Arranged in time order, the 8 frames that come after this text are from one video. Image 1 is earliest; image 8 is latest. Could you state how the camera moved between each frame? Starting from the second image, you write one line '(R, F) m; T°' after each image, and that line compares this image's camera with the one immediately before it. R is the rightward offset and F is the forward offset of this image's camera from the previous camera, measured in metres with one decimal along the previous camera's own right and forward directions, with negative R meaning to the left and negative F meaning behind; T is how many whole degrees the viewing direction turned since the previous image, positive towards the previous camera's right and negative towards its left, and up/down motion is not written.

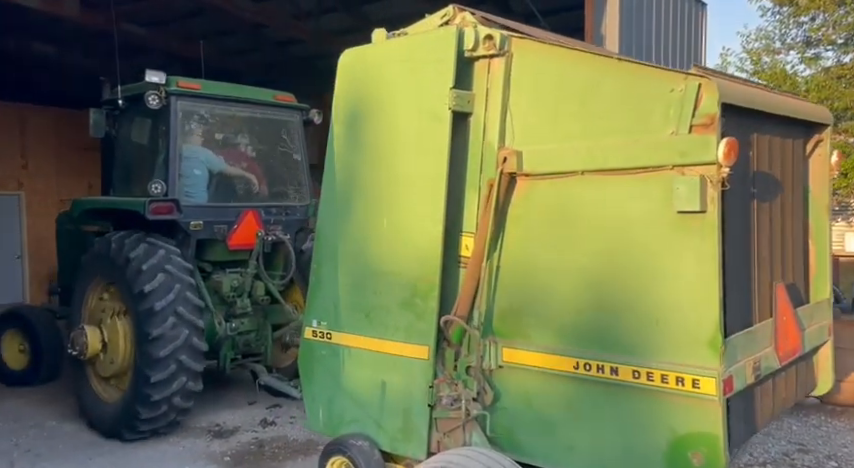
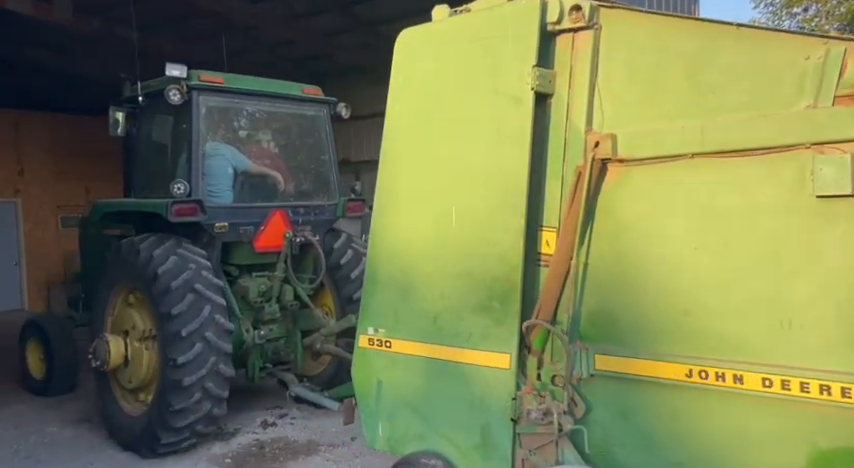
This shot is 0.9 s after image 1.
(-0.3, +0.3) m; 0°
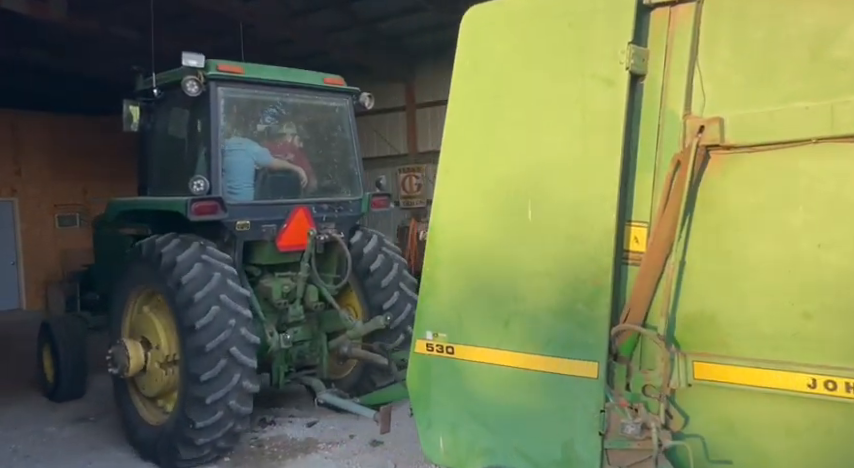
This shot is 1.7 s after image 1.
(-0.2, +0.2) m; 0°
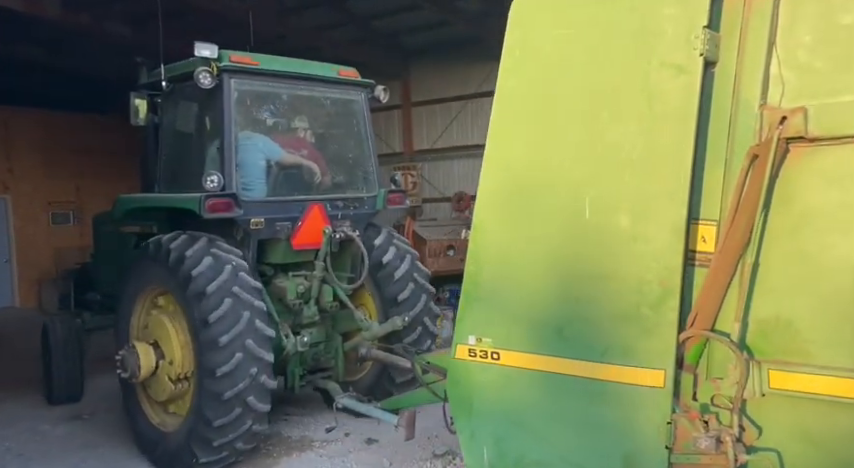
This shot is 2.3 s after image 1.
(-0.2, +0.2) m; +1°
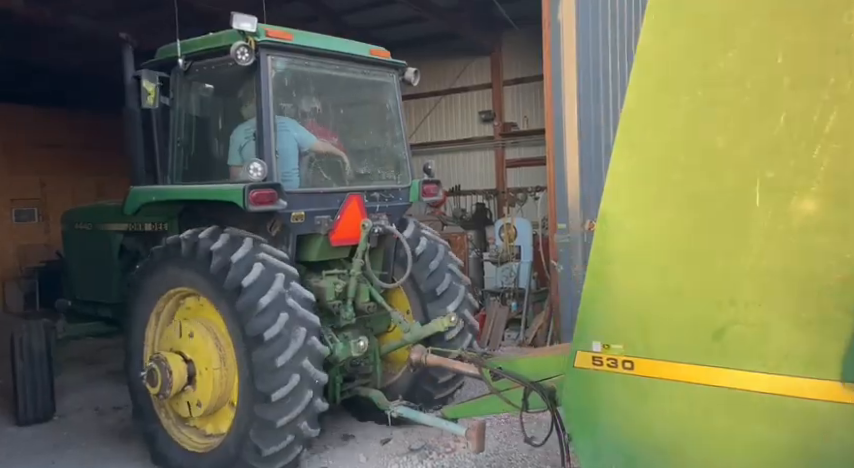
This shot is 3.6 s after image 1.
(-0.4, +0.3) m; +3°
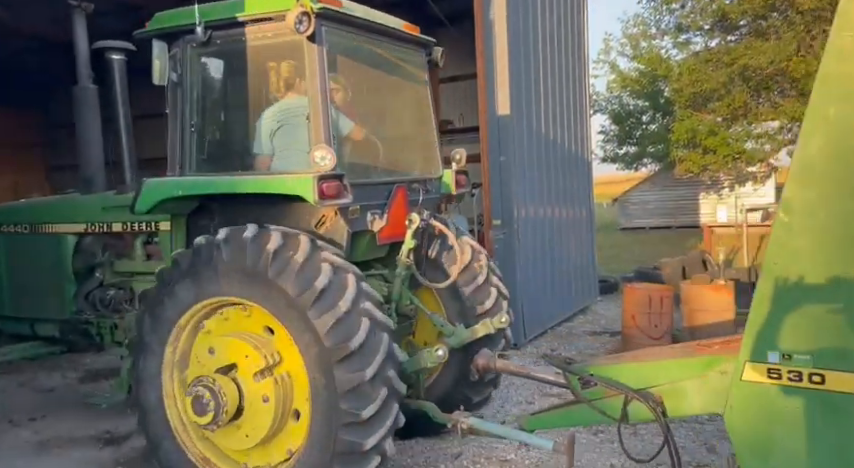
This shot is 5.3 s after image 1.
(-0.6, +0.4) m; +6°
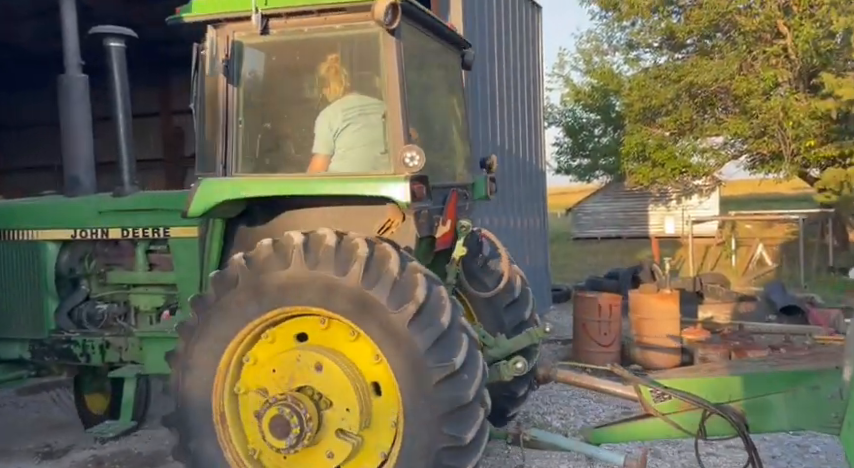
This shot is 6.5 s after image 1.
(-0.5, +0.1) m; +5°
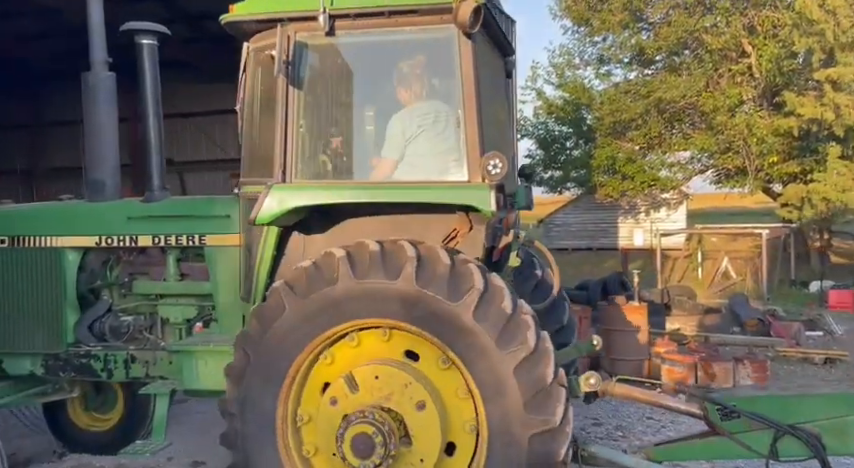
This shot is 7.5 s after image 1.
(-0.4, +0.1) m; +3°
